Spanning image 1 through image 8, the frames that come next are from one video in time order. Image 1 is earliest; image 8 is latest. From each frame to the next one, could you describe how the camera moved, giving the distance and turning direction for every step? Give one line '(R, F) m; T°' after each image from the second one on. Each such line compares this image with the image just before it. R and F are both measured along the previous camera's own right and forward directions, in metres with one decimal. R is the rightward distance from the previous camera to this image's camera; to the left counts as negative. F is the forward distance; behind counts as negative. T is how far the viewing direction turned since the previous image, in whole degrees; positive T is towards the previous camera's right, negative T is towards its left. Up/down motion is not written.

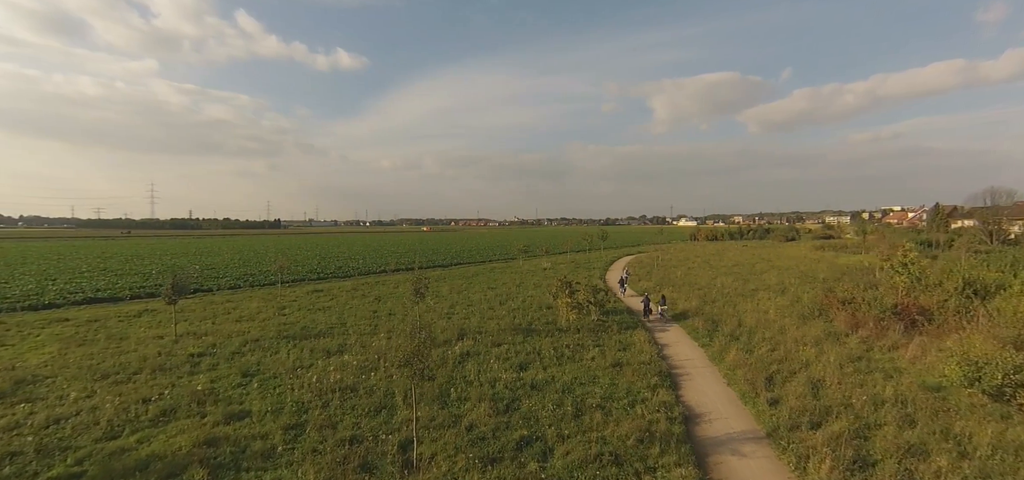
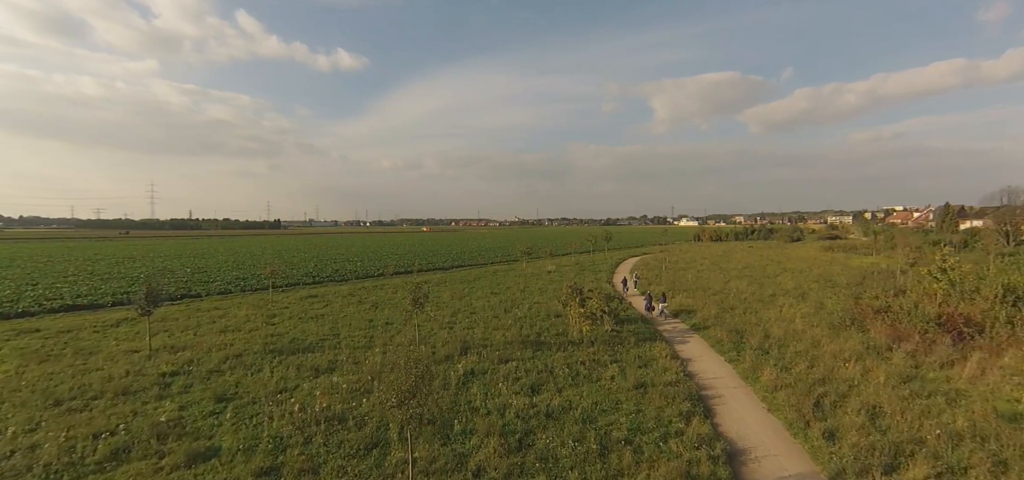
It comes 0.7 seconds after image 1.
(-0.2, +1.5) m; 0°
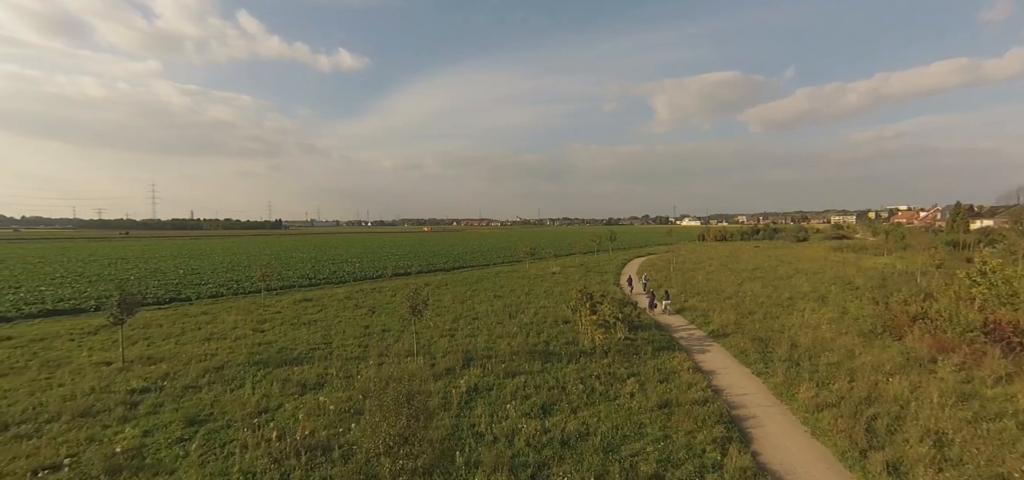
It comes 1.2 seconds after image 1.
(-0.2, +1.3) m; 0°
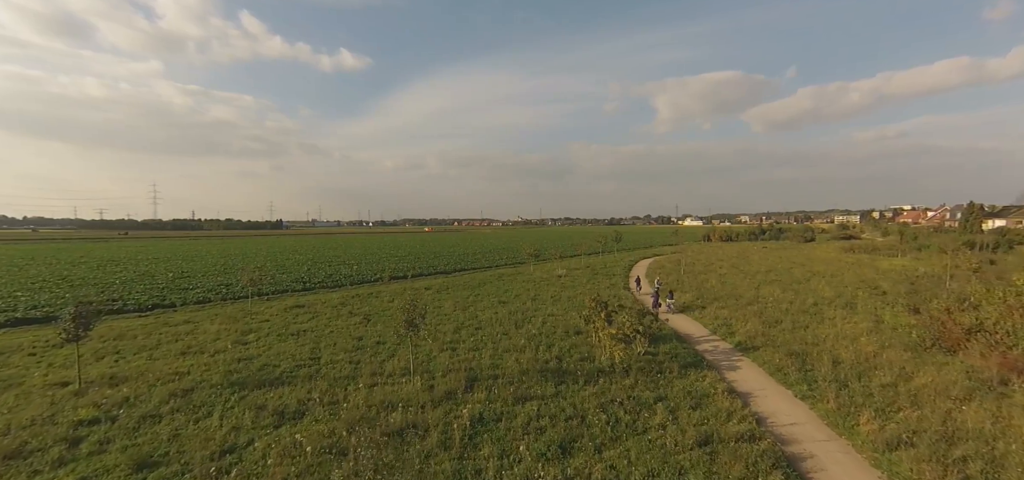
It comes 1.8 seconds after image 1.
(-0.2, +1.6) m; 0°
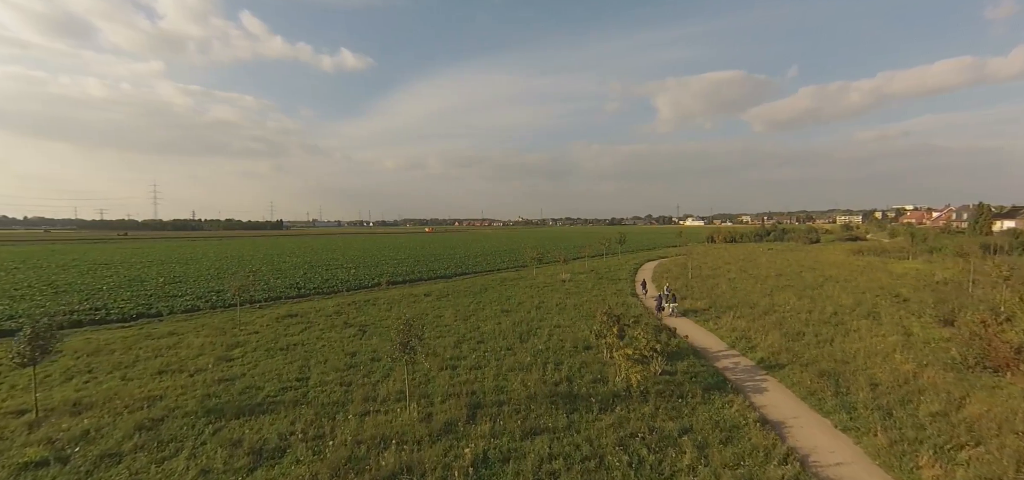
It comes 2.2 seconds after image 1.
(-0.1, +1.2) m; 0°
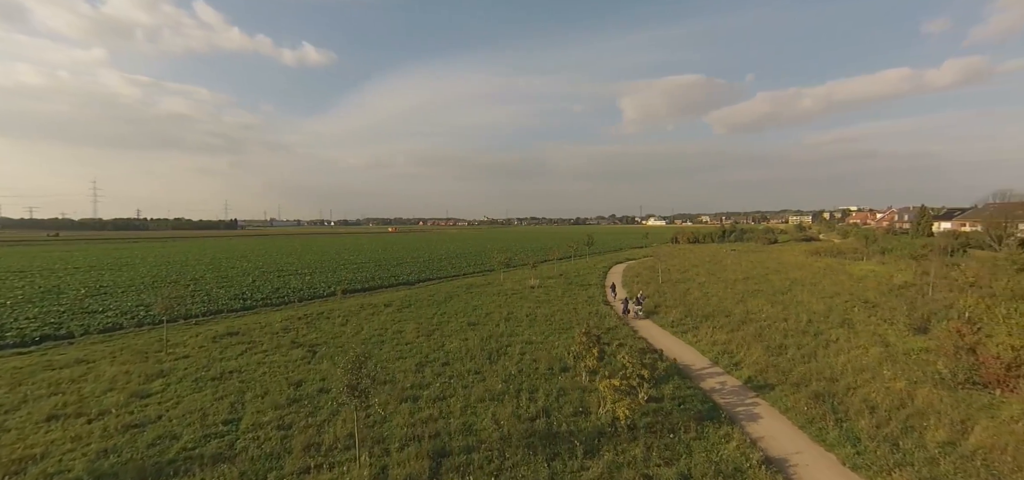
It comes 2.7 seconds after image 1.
(-0.1, +1.6) m; +4°
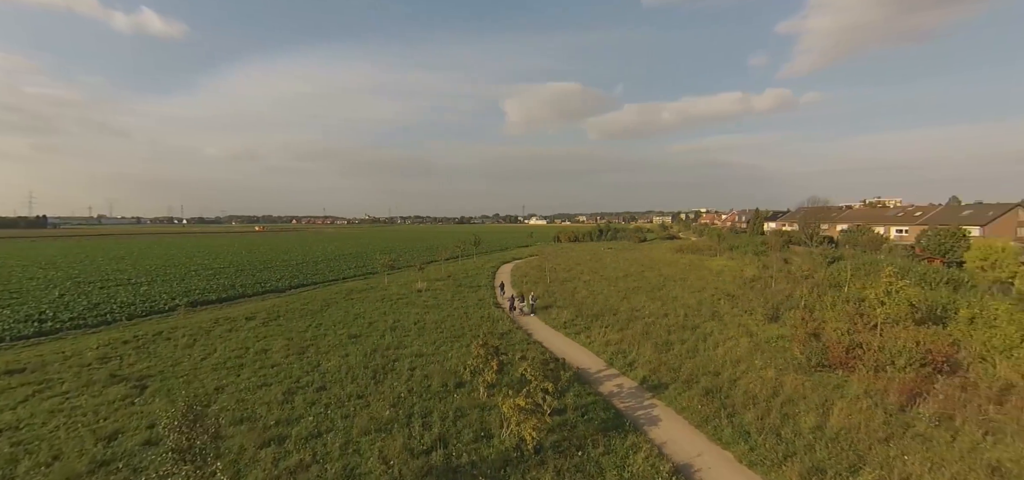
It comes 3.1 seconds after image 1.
(-0.1, +1.4) m; +14°
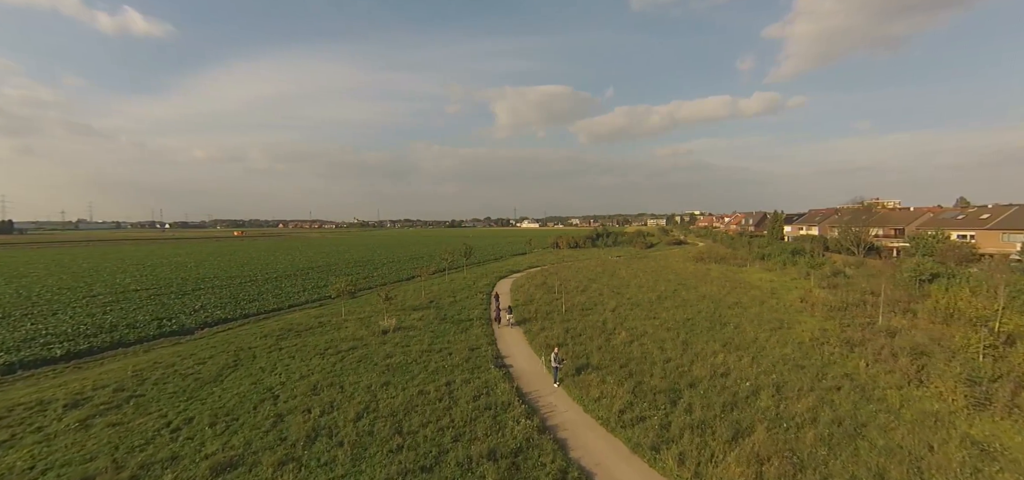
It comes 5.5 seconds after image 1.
(-0.7, +9.7) m; +1°
